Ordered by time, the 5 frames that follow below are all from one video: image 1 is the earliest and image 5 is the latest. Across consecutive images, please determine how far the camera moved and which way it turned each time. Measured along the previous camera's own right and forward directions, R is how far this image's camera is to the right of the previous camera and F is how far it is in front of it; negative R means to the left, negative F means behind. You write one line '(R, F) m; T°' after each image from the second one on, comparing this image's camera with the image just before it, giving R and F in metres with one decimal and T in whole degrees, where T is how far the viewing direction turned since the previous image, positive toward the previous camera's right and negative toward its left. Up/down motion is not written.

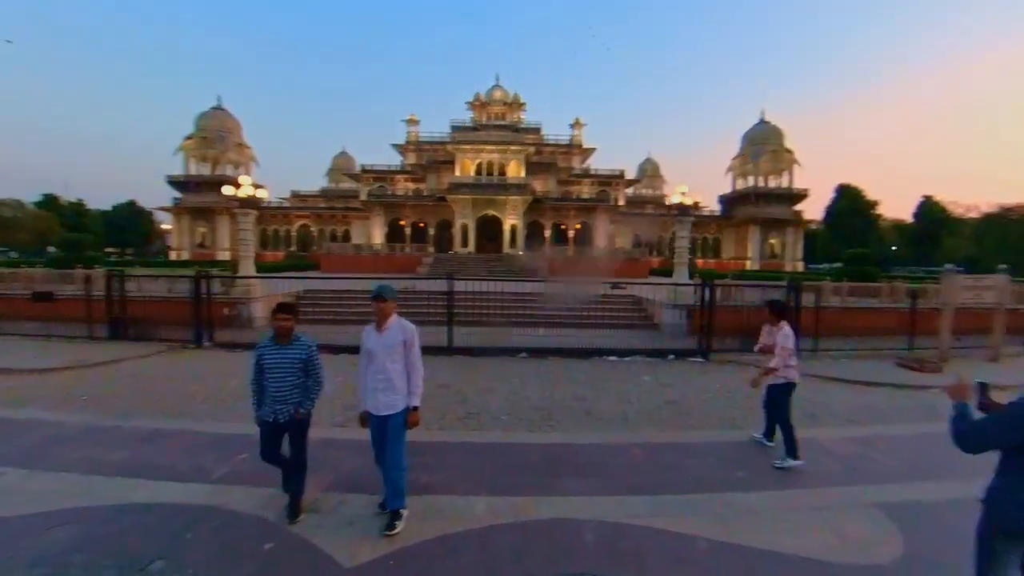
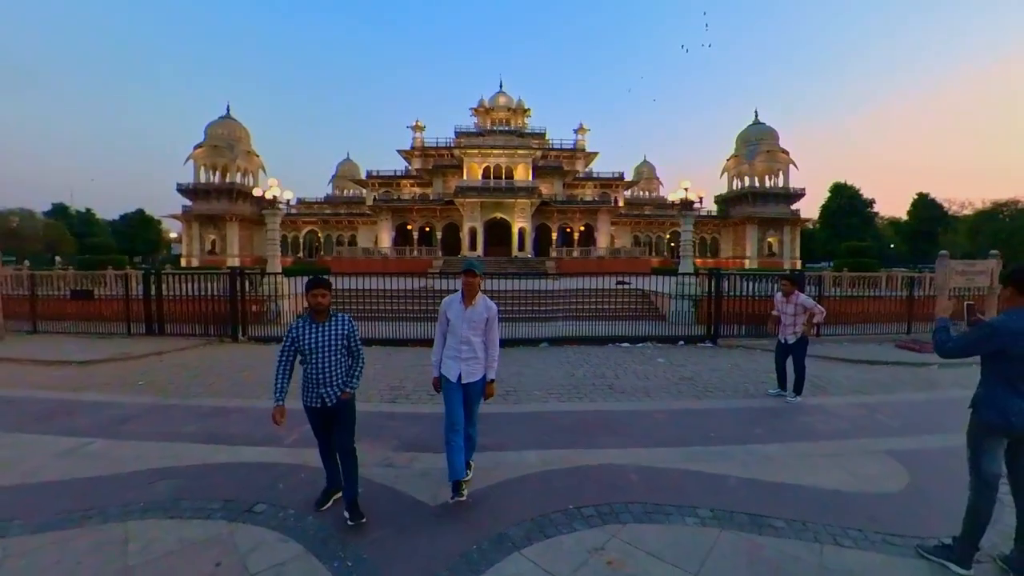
(-0.4, -0.5) m; +1°
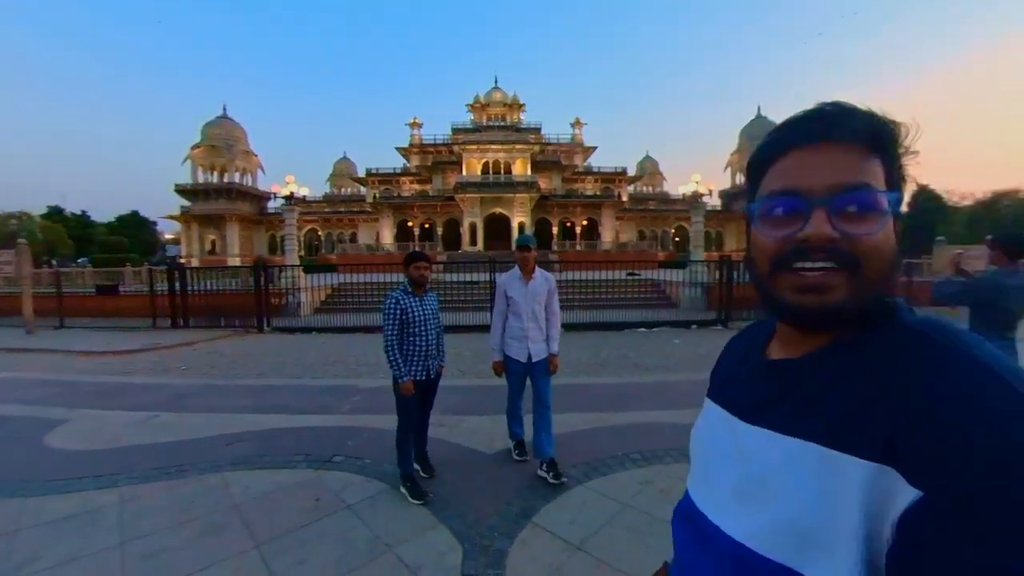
(-0.5, -0.4) m; +1°
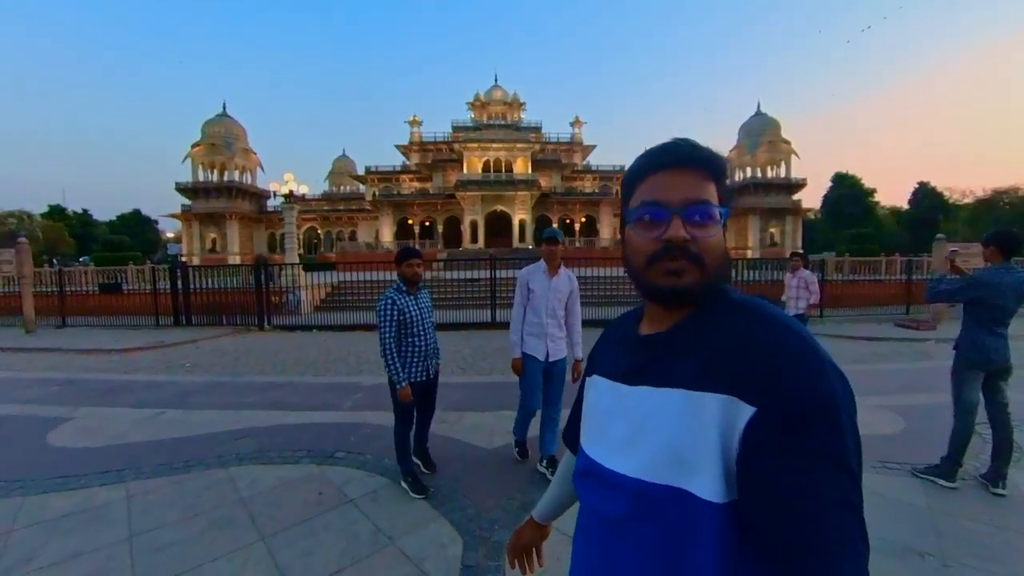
(0.0, -0.1) m; 0°
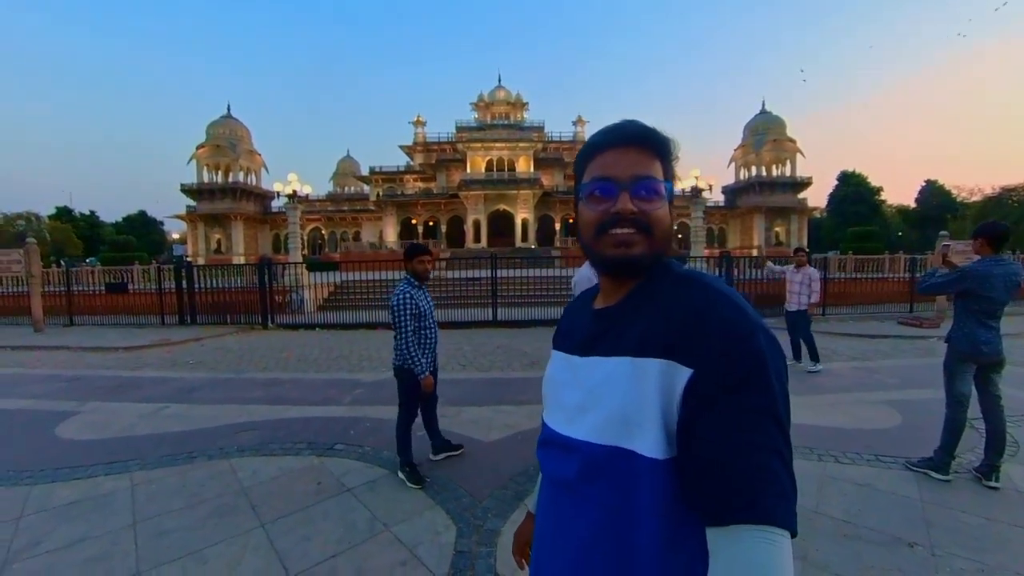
(+0.1, -0.1) m; 0°
